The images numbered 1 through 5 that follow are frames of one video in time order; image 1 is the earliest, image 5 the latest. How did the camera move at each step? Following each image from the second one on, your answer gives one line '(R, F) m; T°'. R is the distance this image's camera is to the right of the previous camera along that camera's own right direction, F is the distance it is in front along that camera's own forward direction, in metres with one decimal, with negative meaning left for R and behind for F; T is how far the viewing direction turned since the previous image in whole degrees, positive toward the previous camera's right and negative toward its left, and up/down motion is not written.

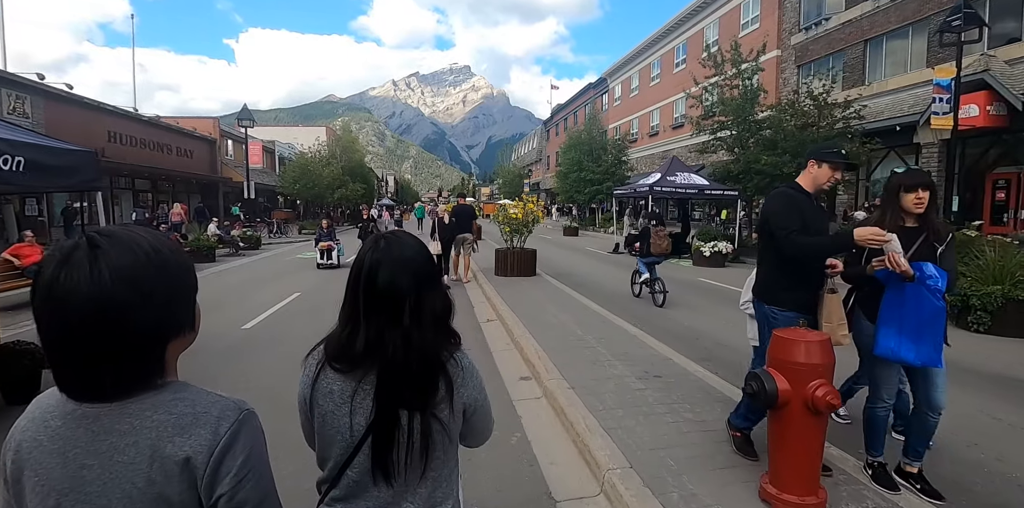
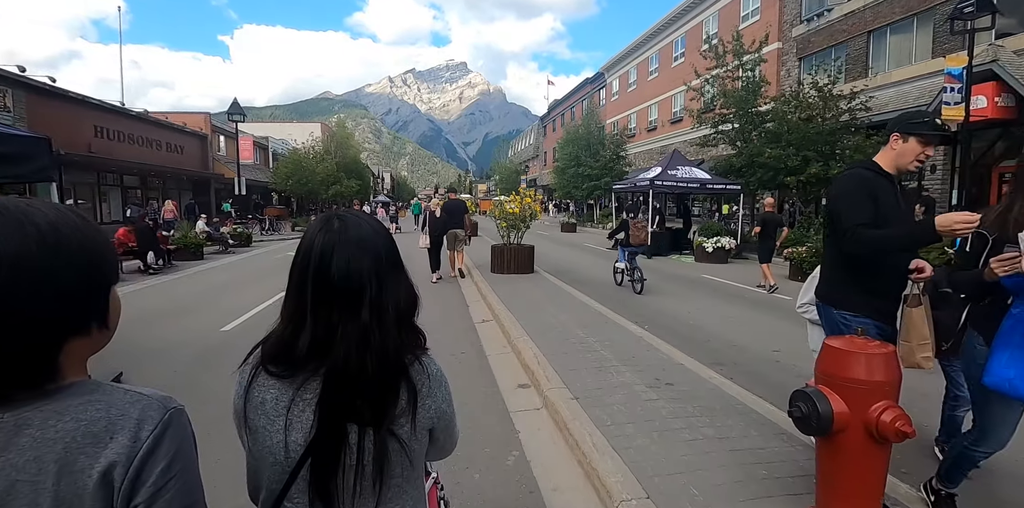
(0.0, +0.5) m; 0°
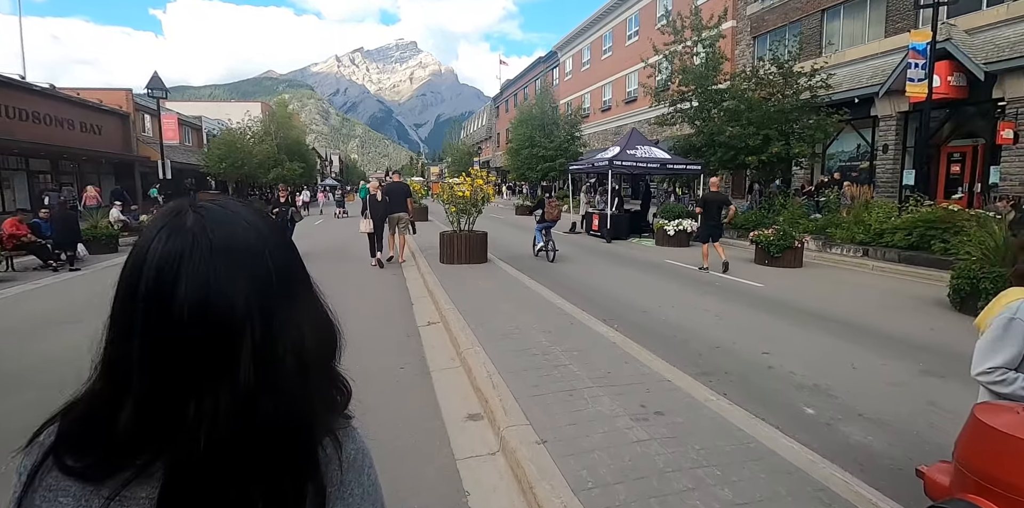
(+0.1, +1.0) m; +5°
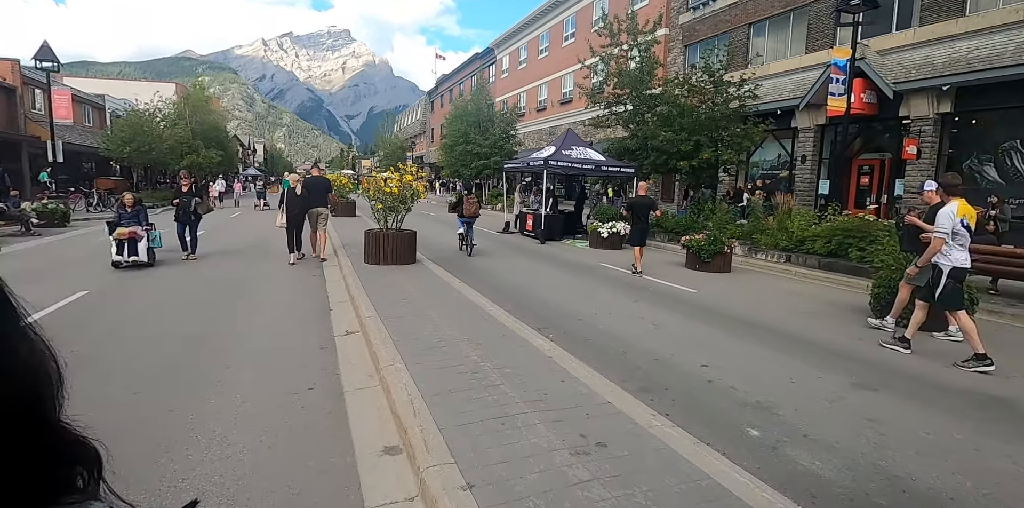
(0.0, +0.5) m; +7°
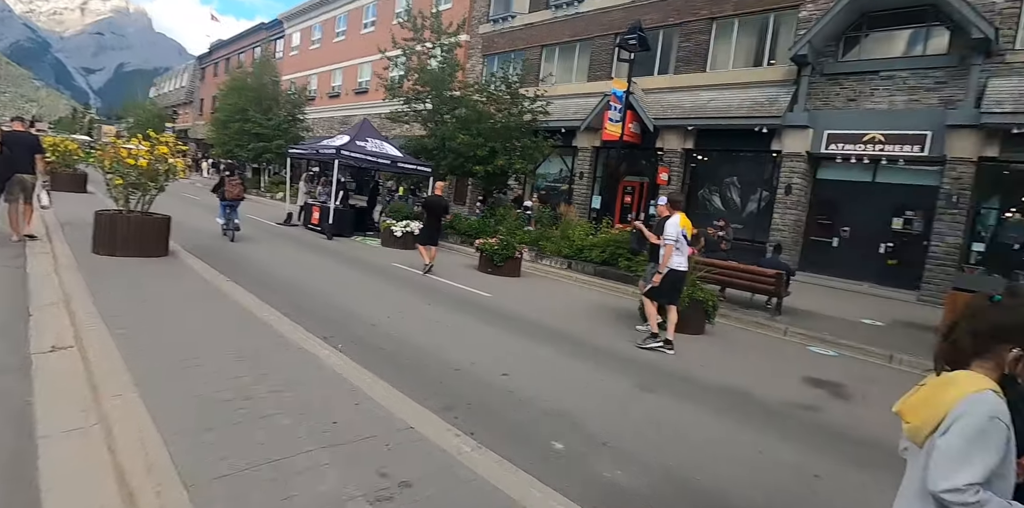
(0.0, +0.5) m; +22°
